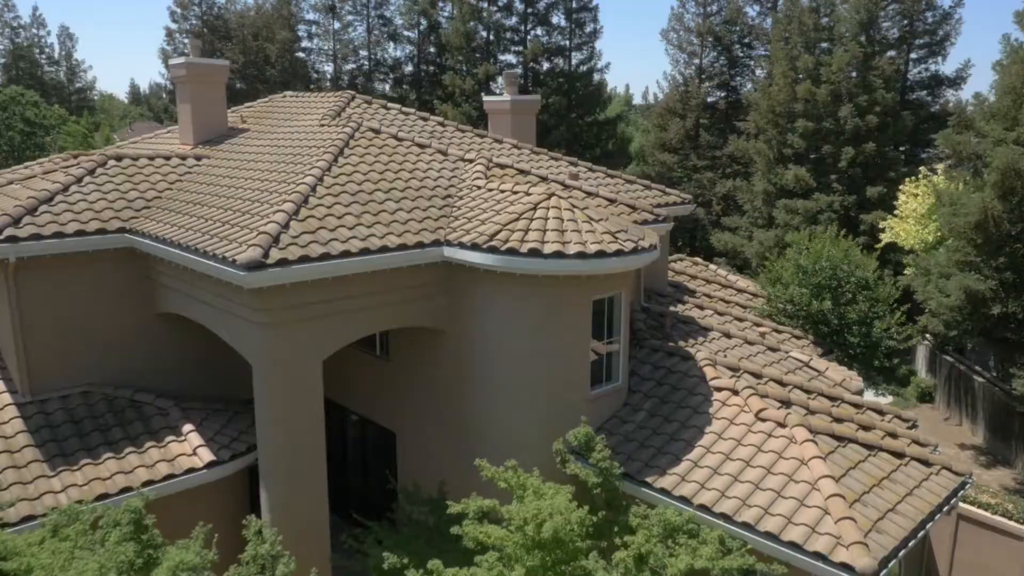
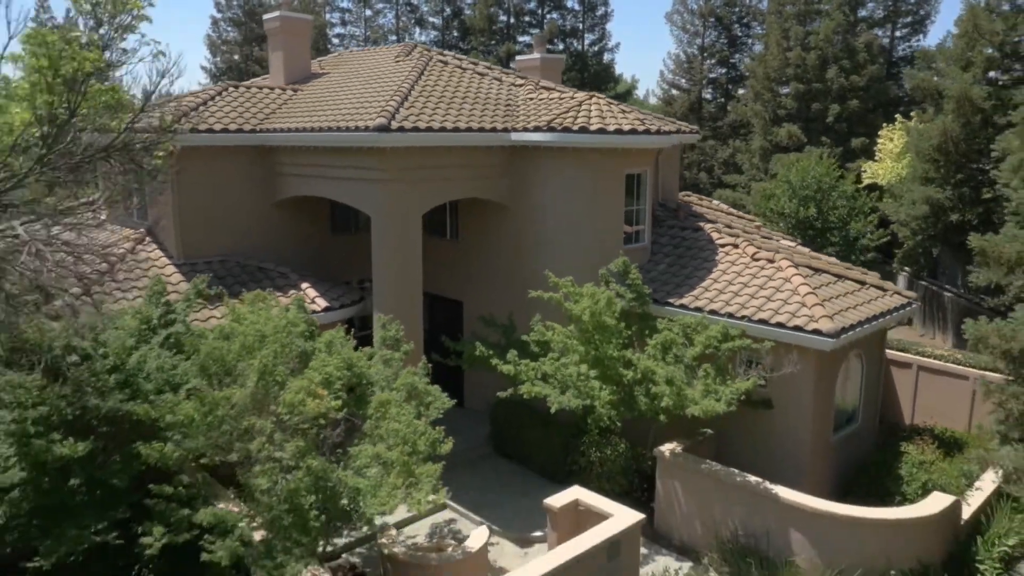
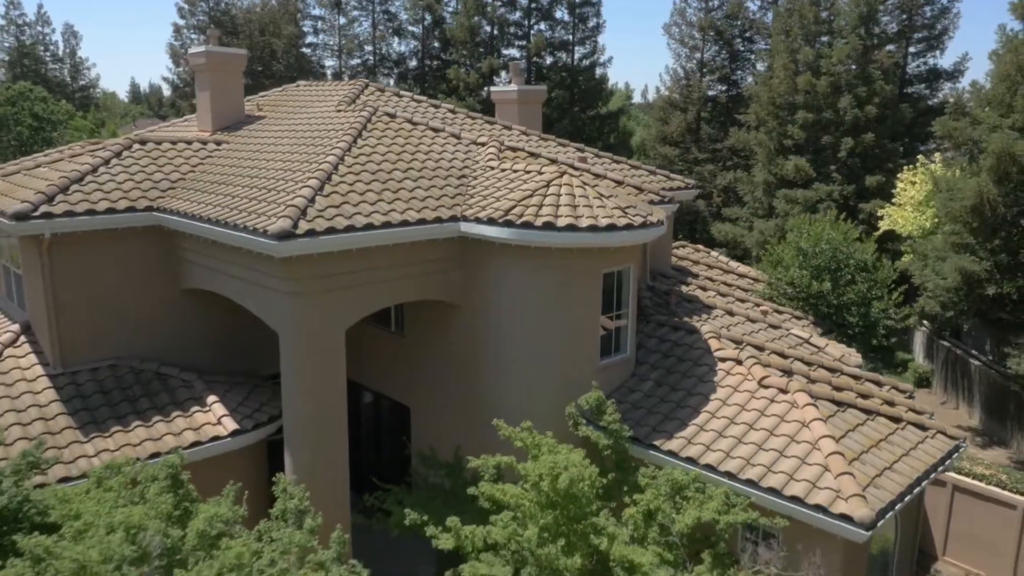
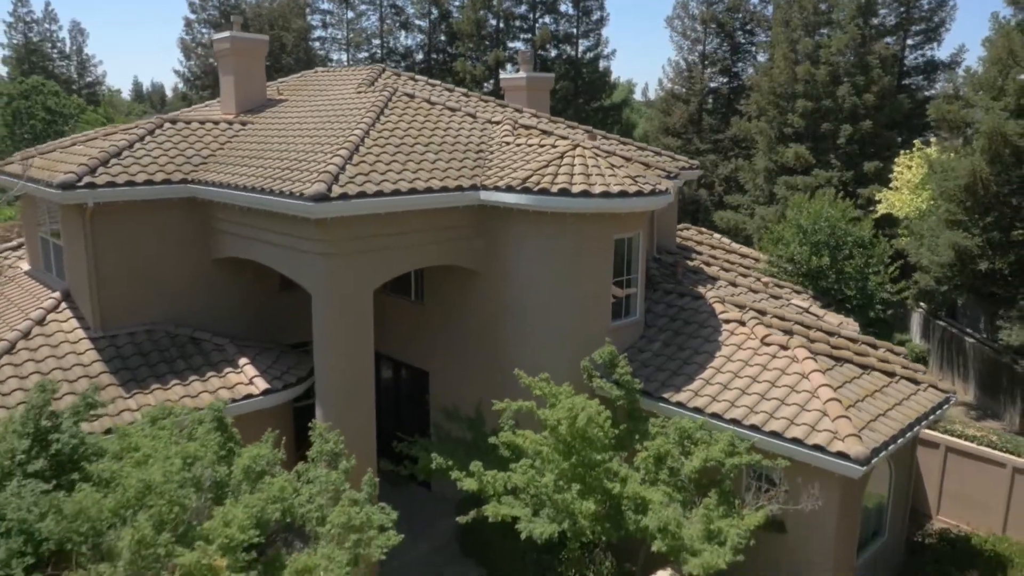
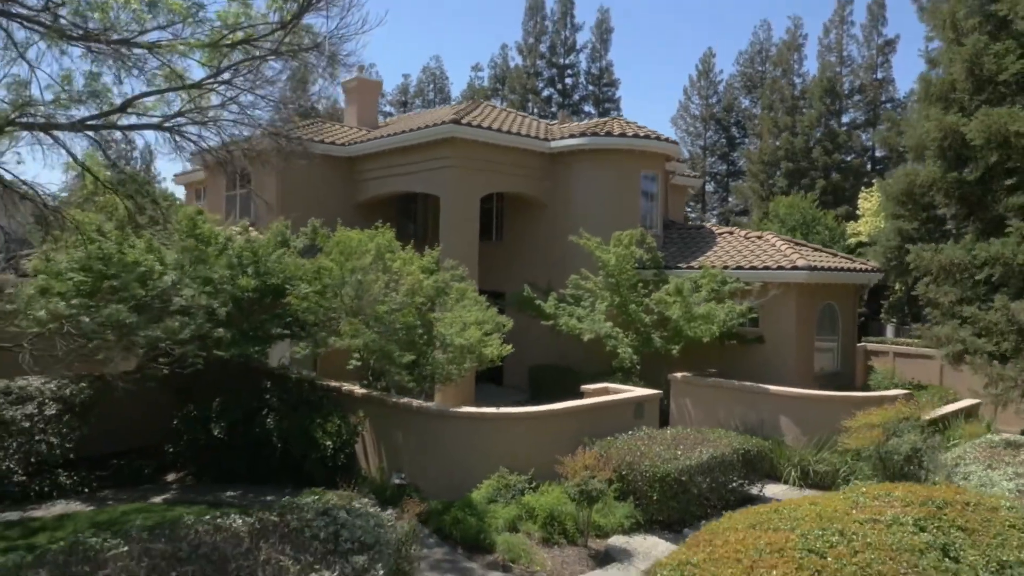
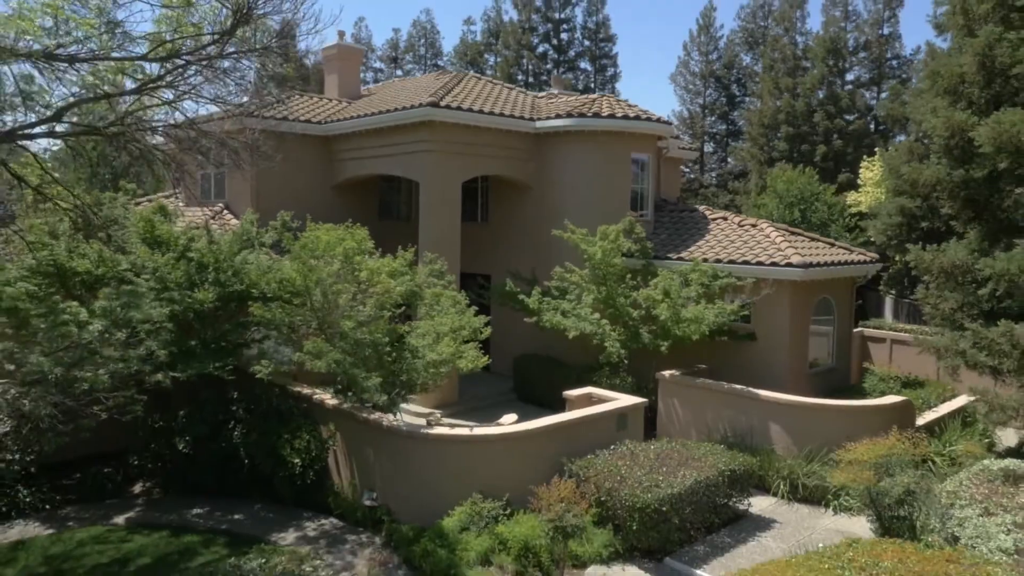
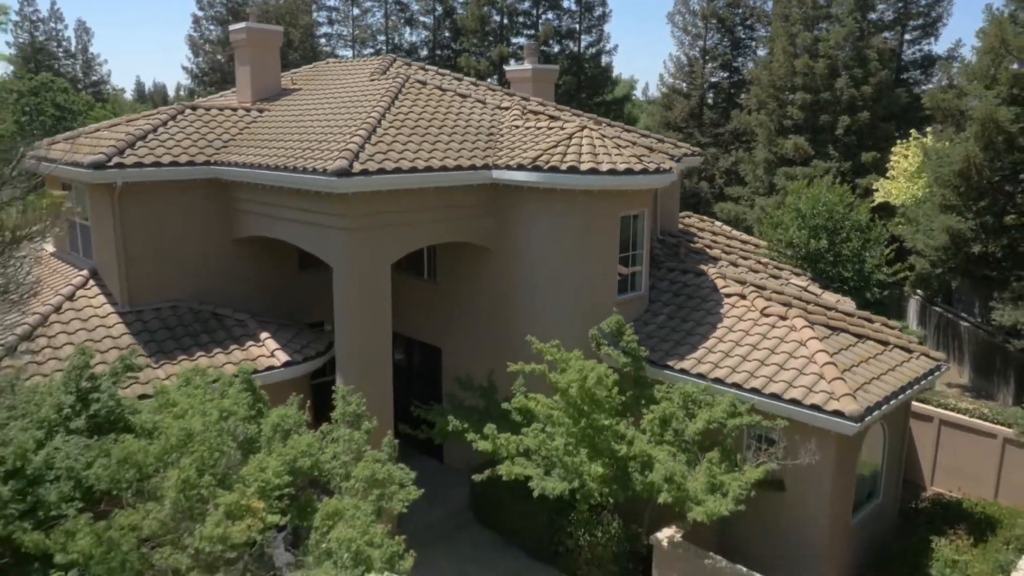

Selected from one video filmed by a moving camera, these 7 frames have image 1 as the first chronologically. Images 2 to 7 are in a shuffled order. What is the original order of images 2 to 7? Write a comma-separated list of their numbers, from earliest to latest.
3, 4, 7, 2, 6, 5
